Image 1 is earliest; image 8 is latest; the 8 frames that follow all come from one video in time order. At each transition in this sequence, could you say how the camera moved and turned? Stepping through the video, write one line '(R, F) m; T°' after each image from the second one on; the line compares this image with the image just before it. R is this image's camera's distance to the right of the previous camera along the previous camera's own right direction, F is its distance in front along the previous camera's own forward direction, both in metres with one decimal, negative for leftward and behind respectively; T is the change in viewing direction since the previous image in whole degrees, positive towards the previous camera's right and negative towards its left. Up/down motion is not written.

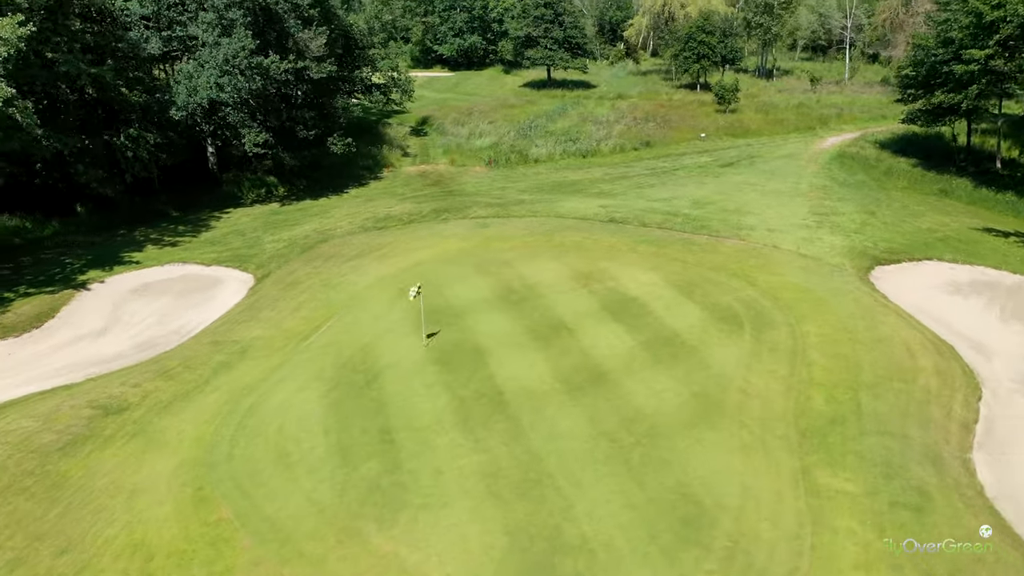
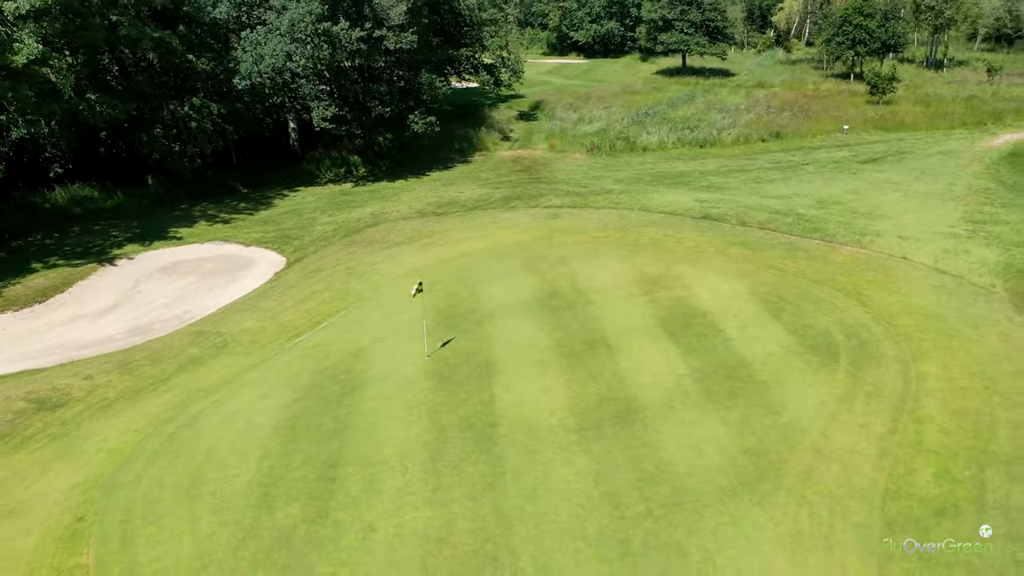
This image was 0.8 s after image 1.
(+2.6, +4.6) m; -10°
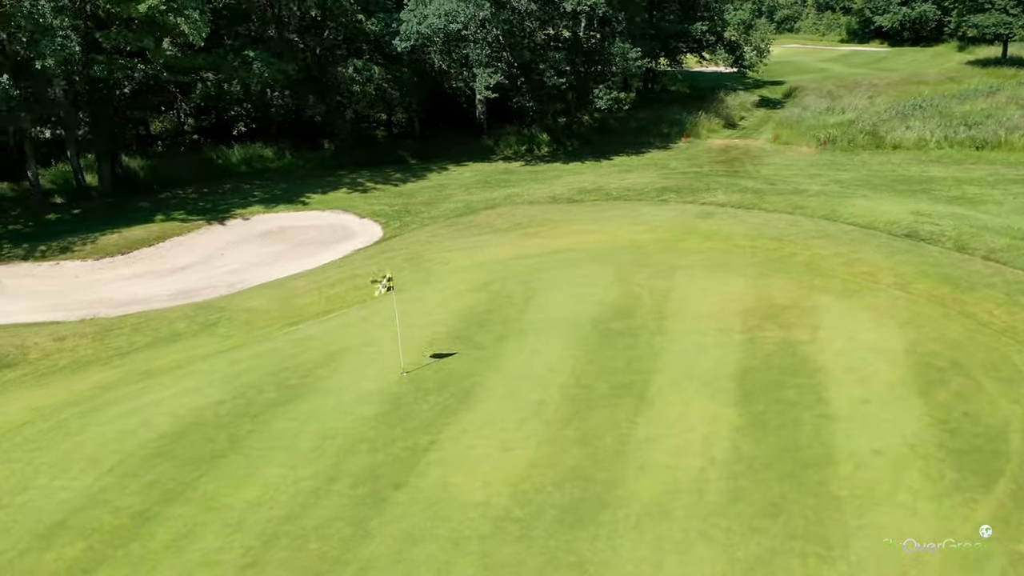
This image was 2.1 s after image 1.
(+4.5, +5.5) m; -20°
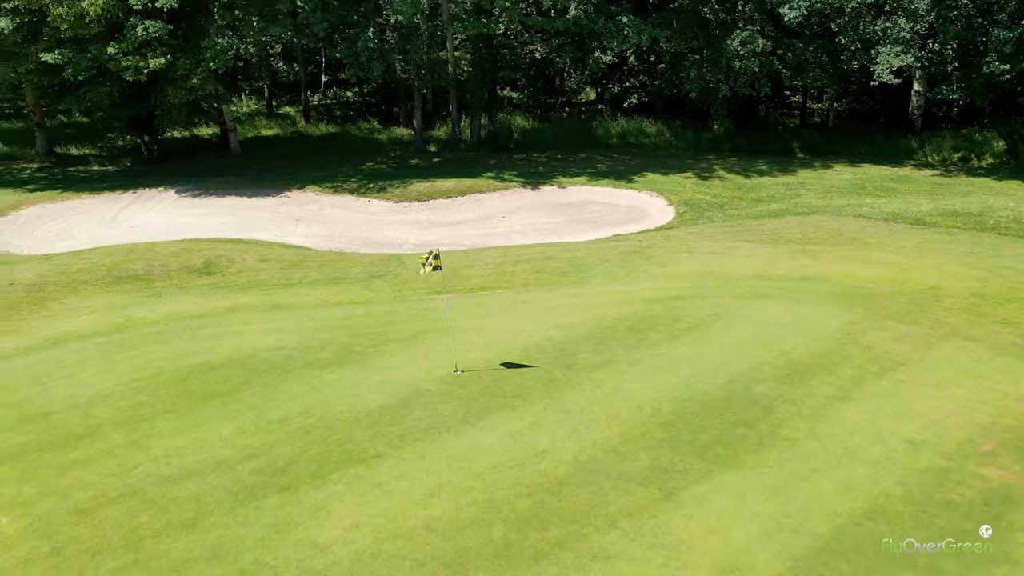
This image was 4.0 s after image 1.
(+5.3, +4.8) m; -34°
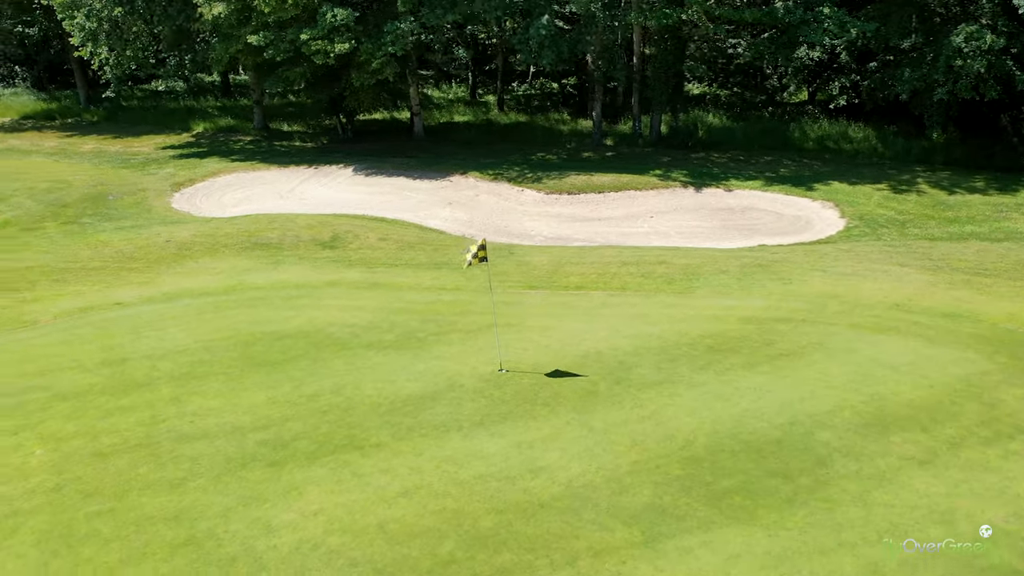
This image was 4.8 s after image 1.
(+2.3, +1.1) m; -16°
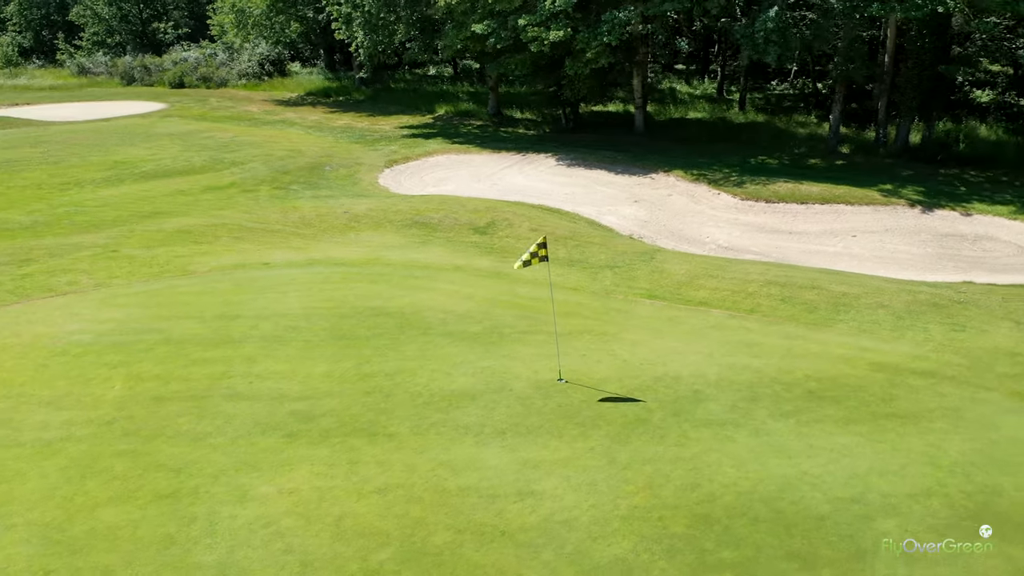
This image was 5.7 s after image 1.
(+2.5, +1.2) m; -19°
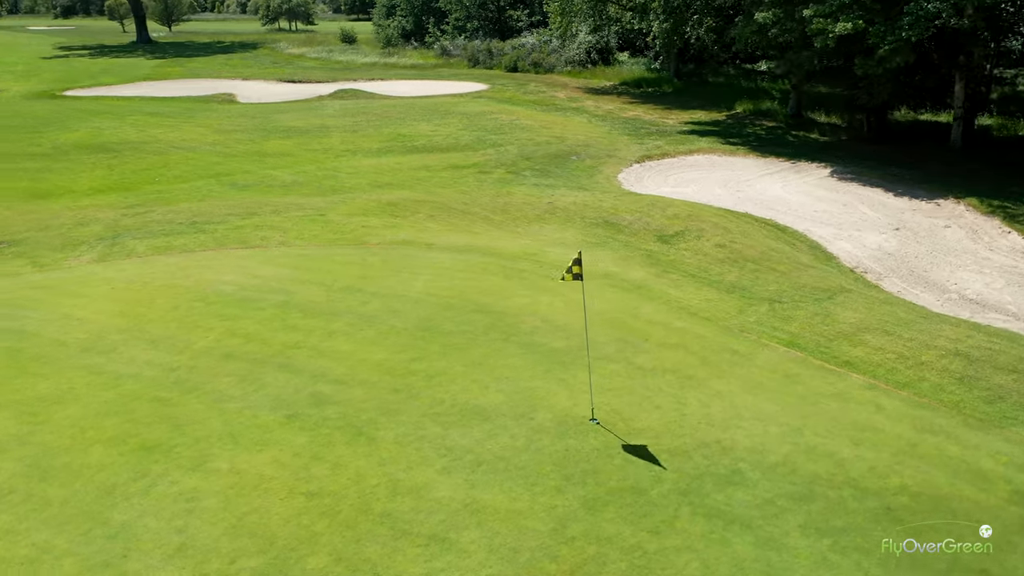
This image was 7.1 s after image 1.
(+3.3, +1.9) m; -24°
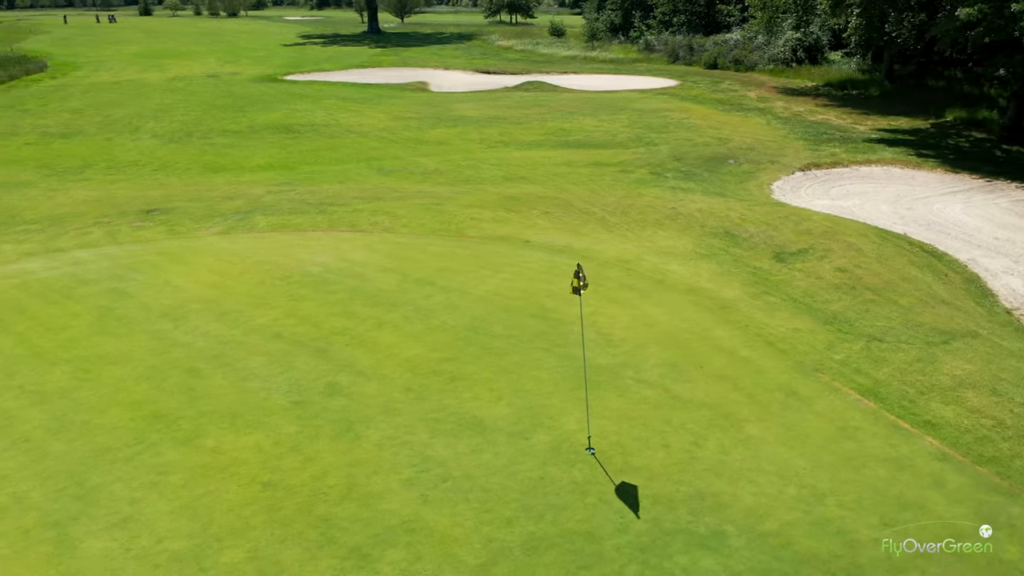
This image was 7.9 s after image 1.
(+2.1, +0.9) m; -14°
